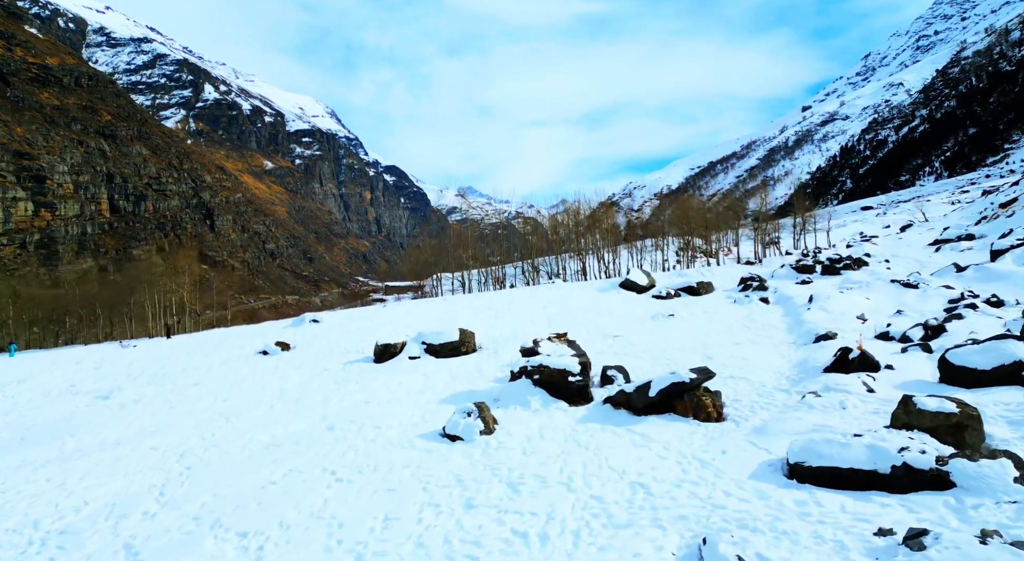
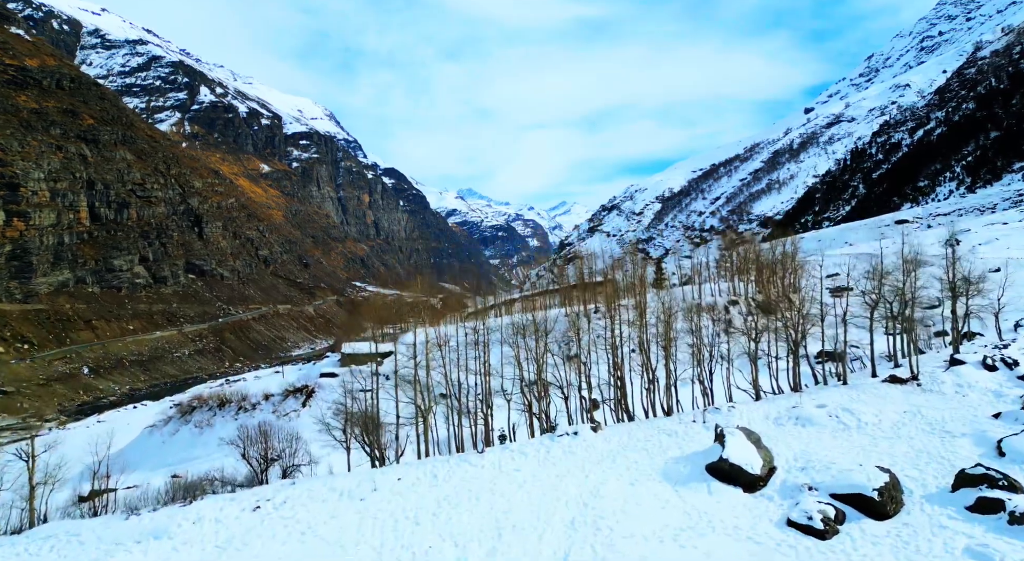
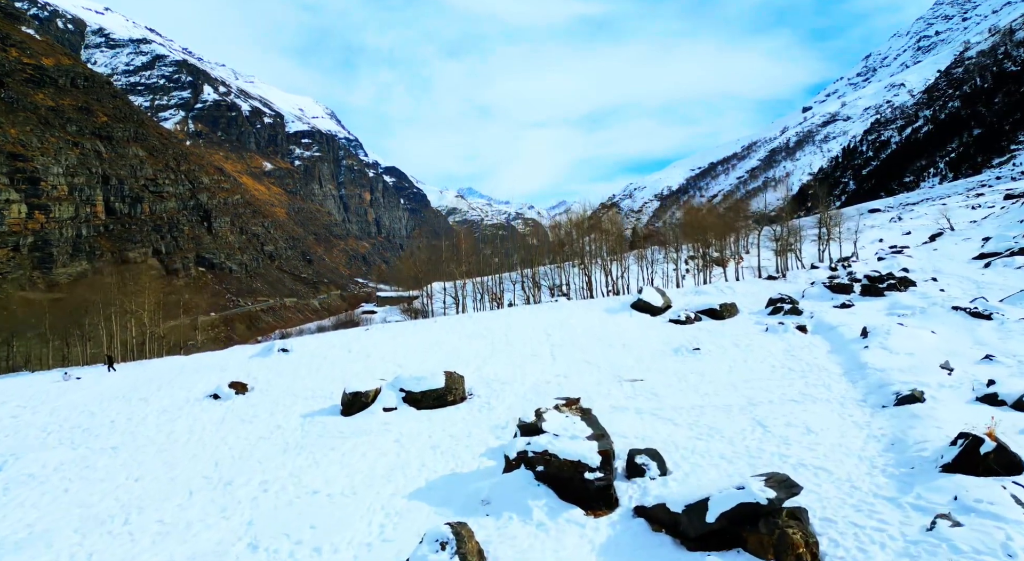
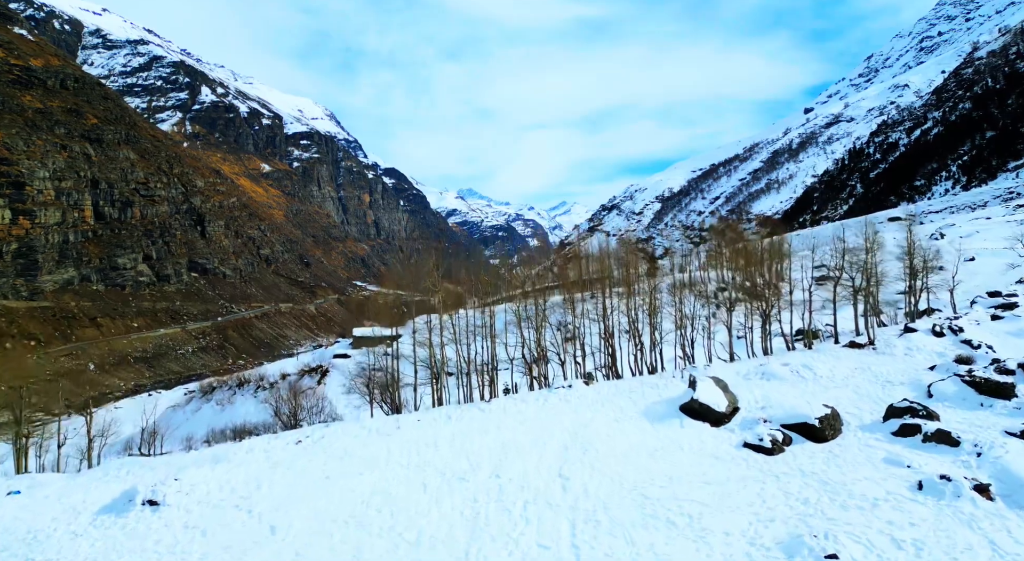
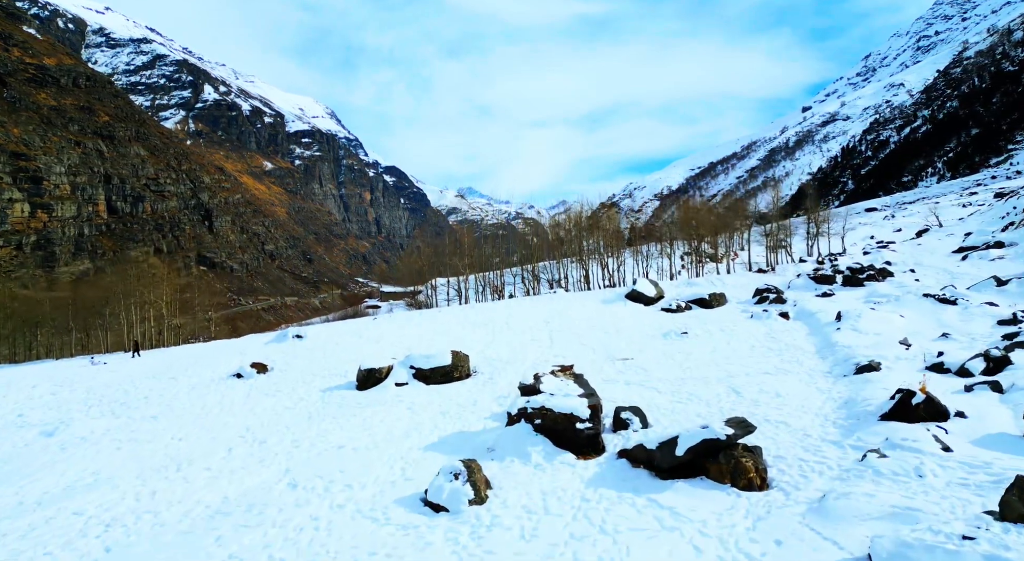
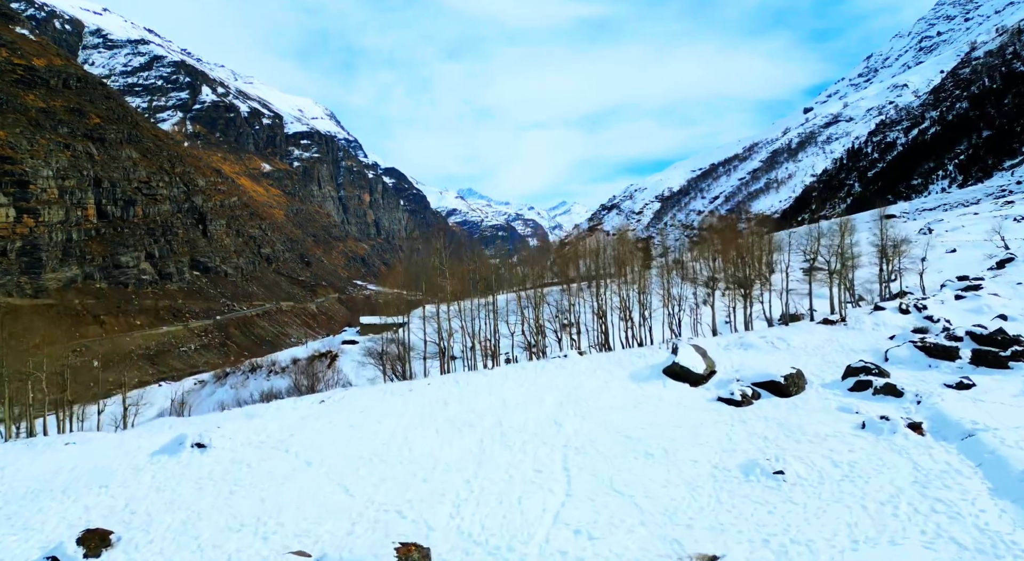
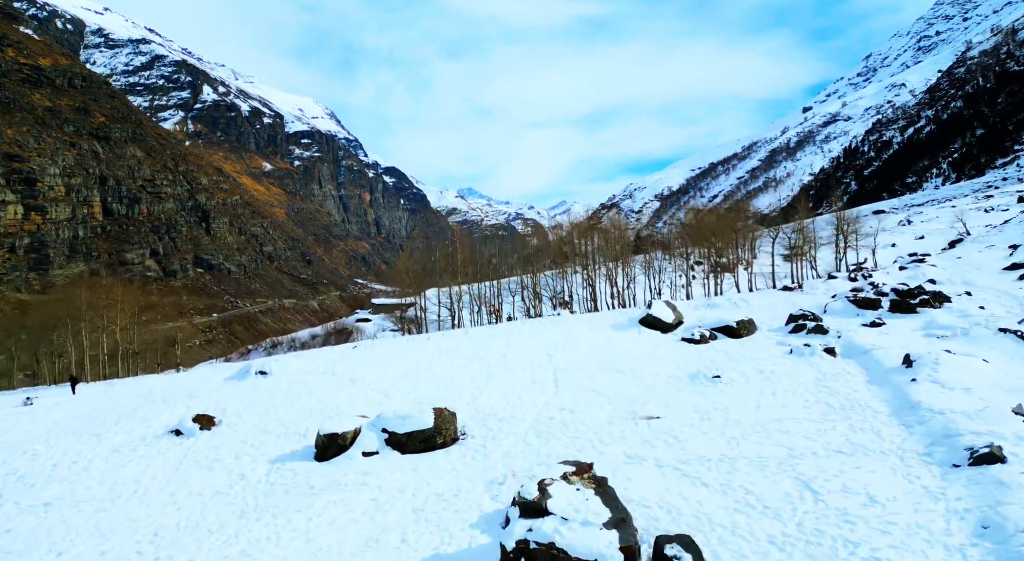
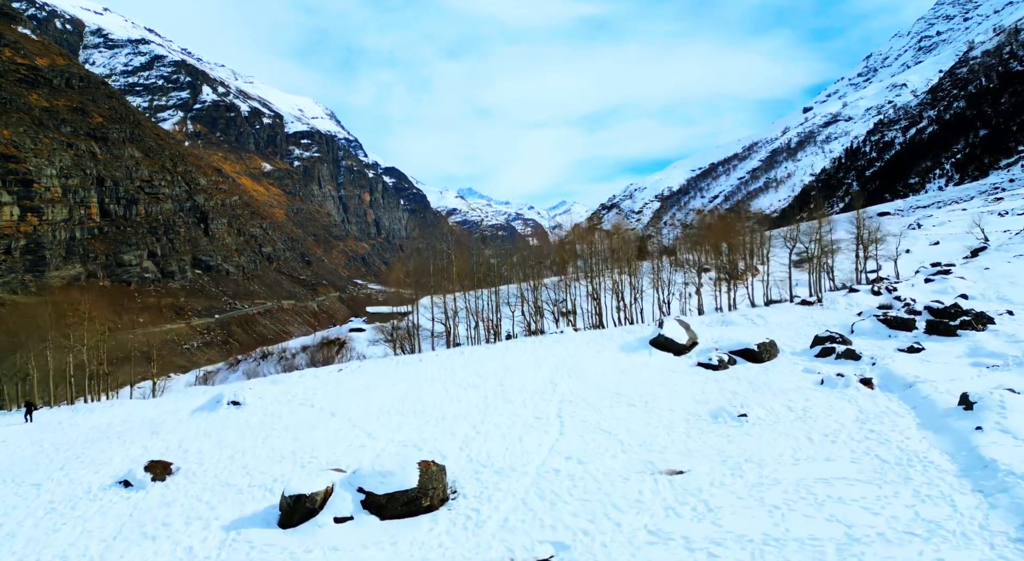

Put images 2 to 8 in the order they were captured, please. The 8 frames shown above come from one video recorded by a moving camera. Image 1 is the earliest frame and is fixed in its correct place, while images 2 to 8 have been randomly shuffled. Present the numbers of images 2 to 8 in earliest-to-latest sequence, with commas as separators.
5, 3, 7, 8, 6, 4, 2
